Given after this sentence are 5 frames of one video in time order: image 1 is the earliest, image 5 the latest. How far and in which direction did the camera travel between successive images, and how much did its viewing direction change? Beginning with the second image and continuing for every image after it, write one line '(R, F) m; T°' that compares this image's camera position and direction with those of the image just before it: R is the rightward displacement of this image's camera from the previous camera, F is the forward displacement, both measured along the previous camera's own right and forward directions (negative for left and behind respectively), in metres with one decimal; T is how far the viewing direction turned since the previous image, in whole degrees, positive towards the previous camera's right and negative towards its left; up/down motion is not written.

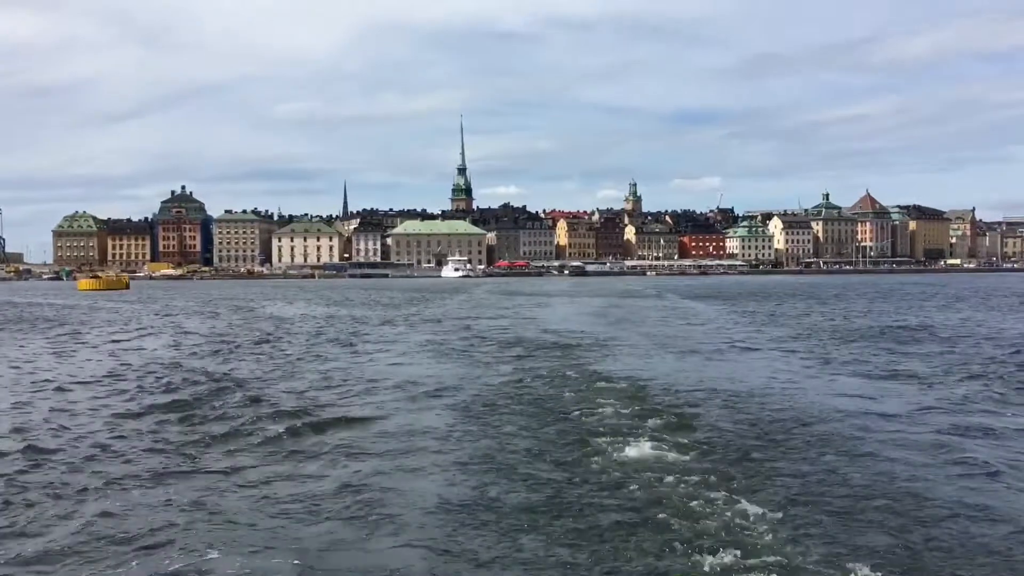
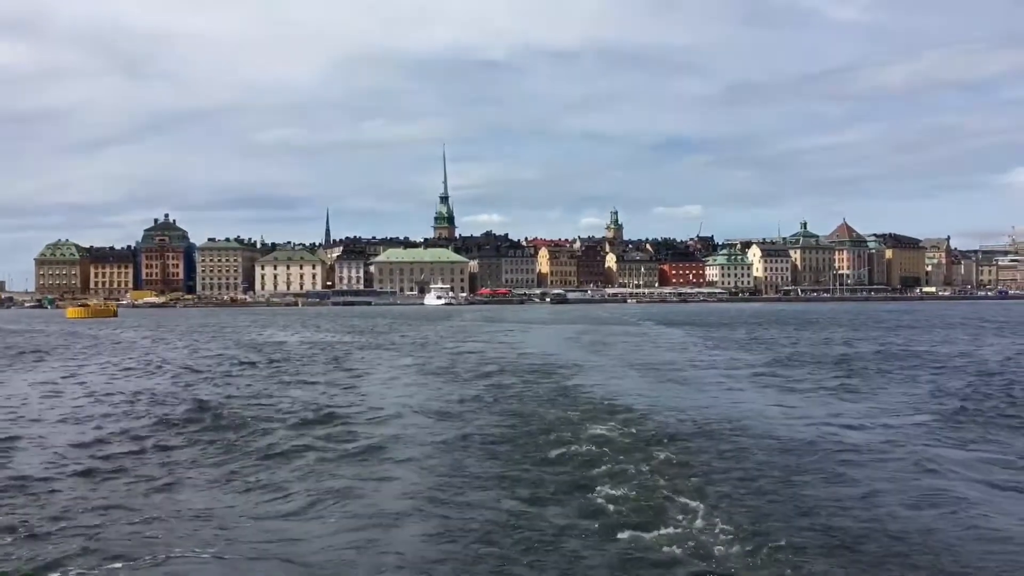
(-1.6, -0.3) m; +2°
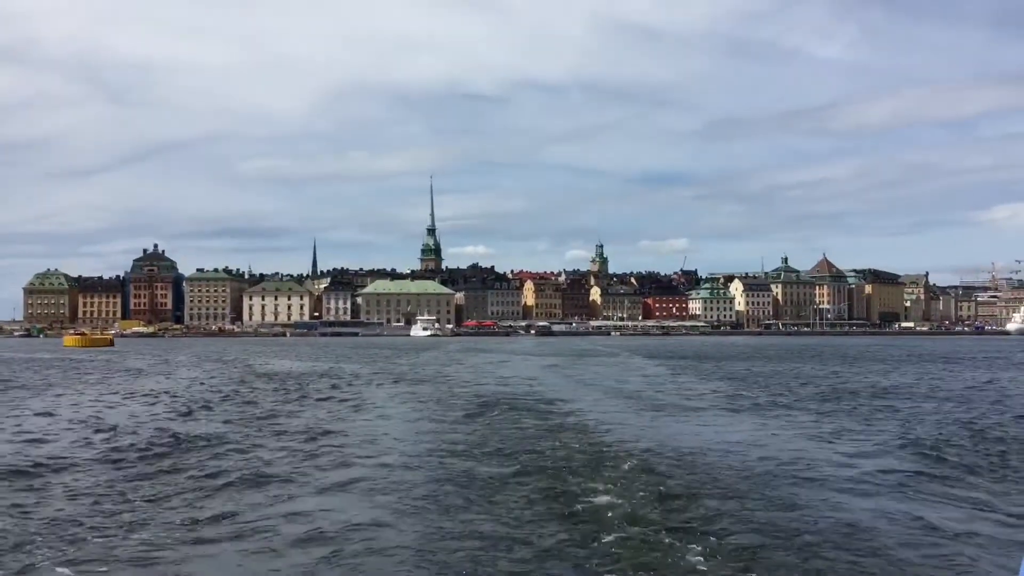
(0.0, -1.4) m; +1°
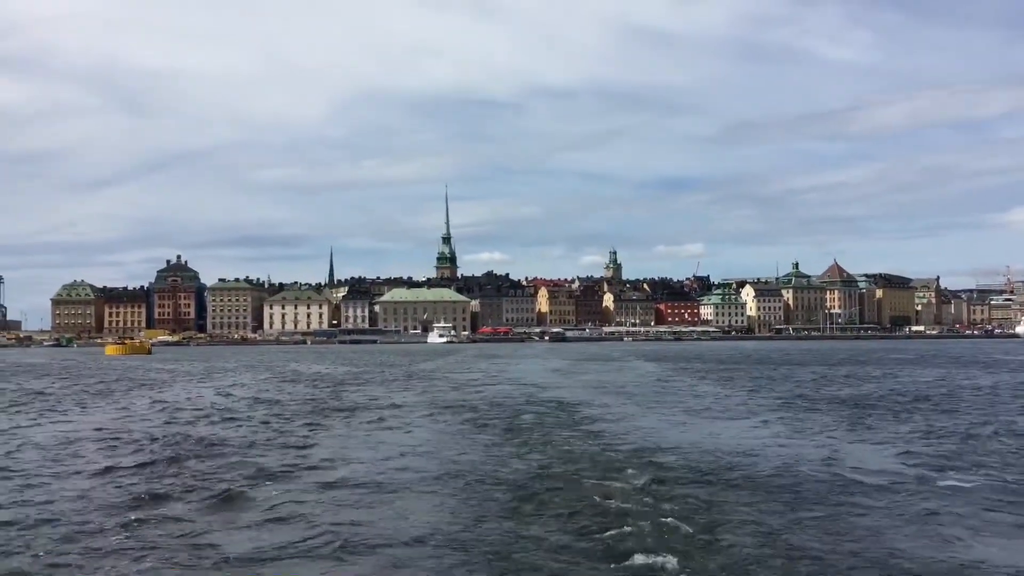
(+0.1, -2.2) m; -1°
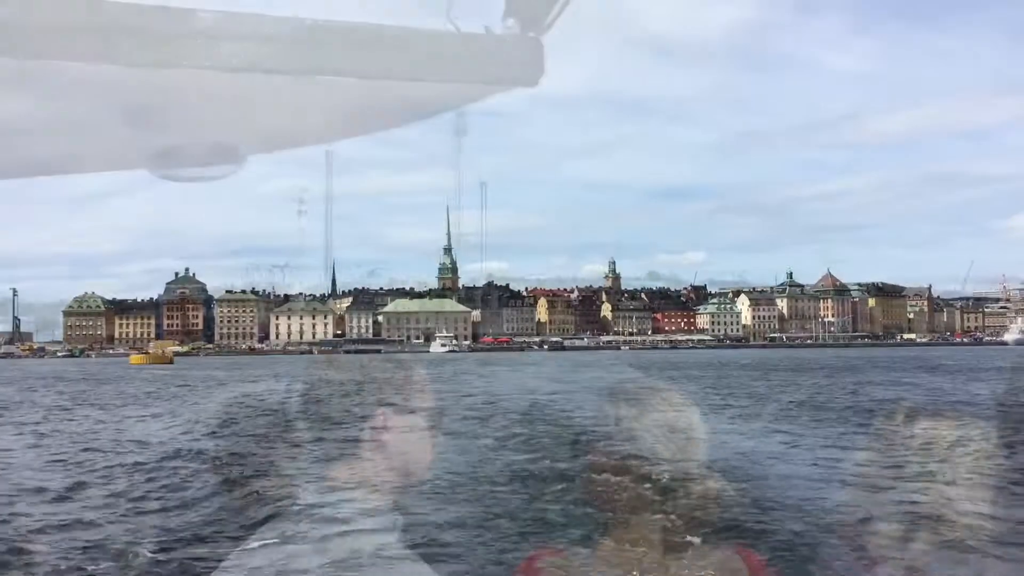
(+0.1, -2.8) m; 0°
